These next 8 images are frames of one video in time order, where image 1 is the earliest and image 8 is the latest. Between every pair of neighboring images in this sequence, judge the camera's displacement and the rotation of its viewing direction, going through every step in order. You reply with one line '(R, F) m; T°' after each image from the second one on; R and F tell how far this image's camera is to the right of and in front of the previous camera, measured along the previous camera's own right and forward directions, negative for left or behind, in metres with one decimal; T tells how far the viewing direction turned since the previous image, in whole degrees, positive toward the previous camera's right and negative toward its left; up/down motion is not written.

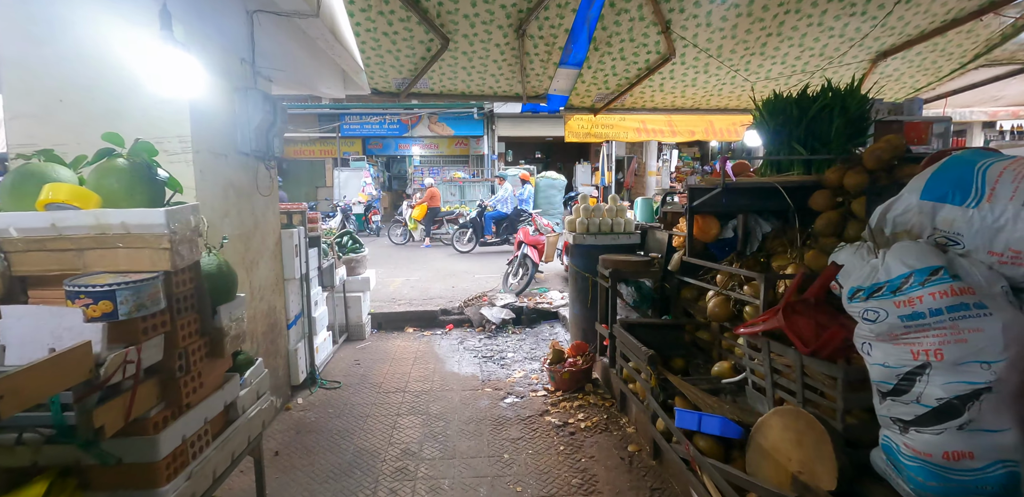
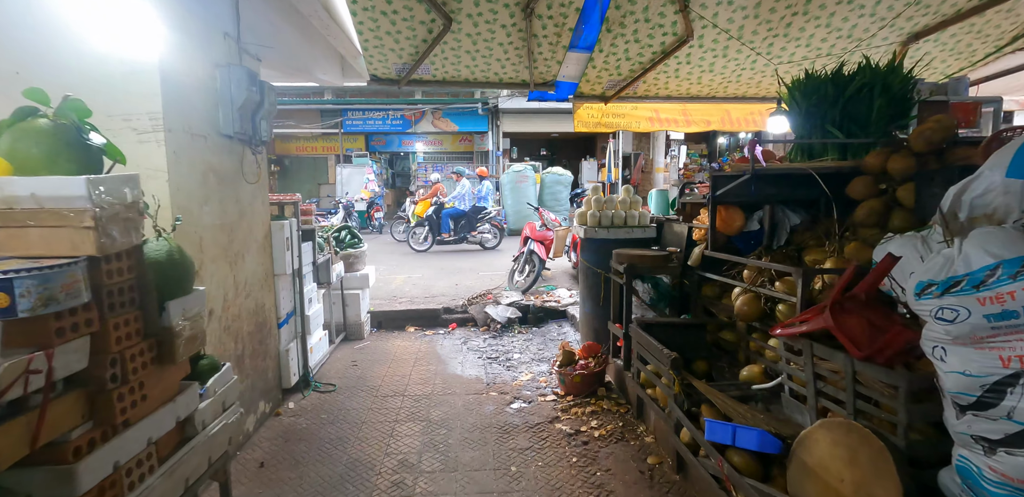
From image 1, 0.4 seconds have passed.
(0.0, +0.2) m; -1°
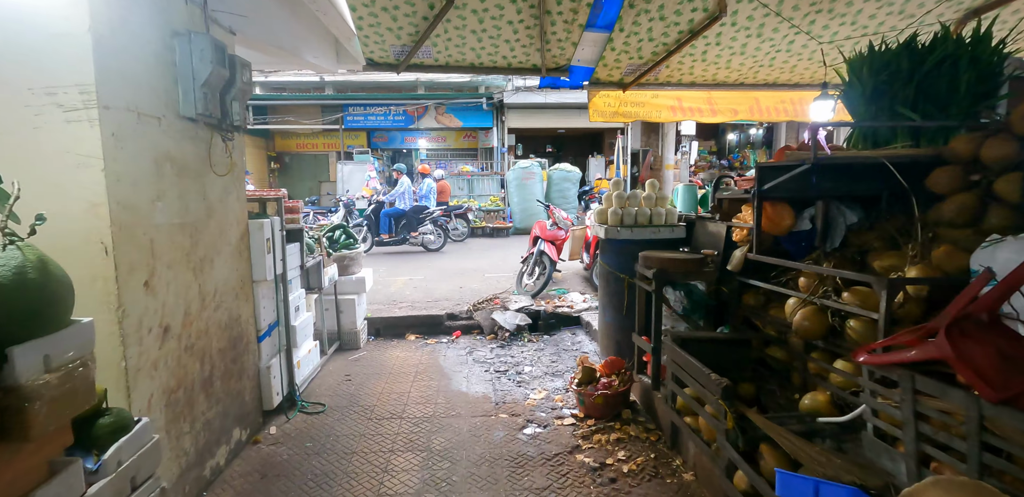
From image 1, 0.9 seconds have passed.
(-0.1, +0.4) m; 0°
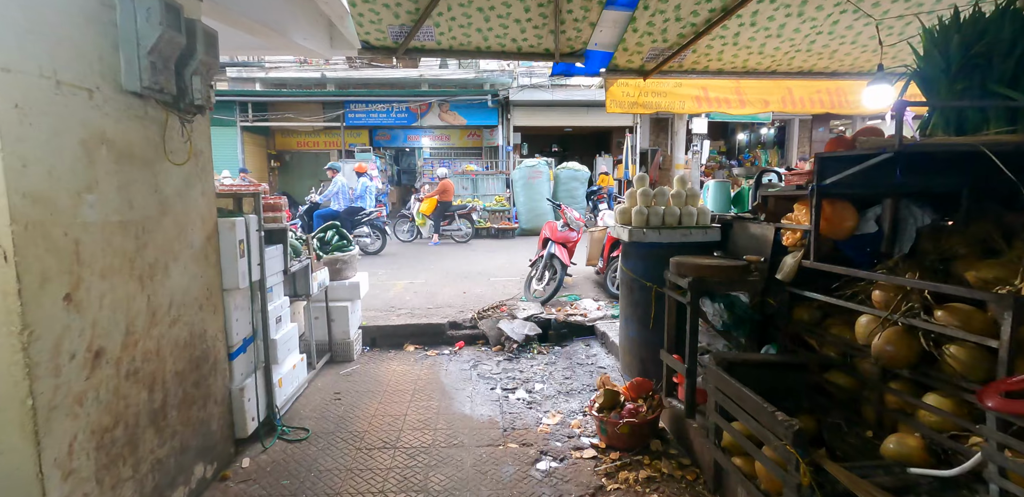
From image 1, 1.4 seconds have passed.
(0.0, +0.4) m; 0°
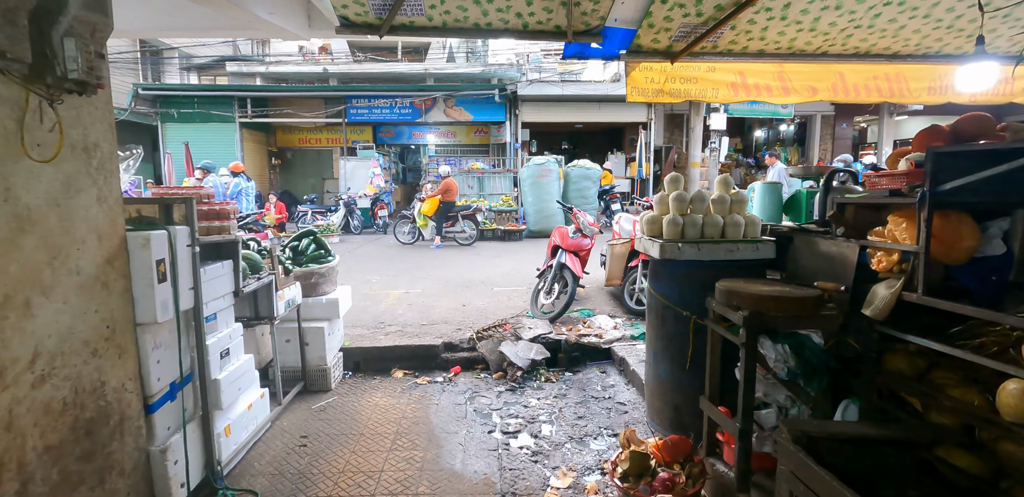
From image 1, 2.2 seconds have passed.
(0.0, +0.5) m; -1°
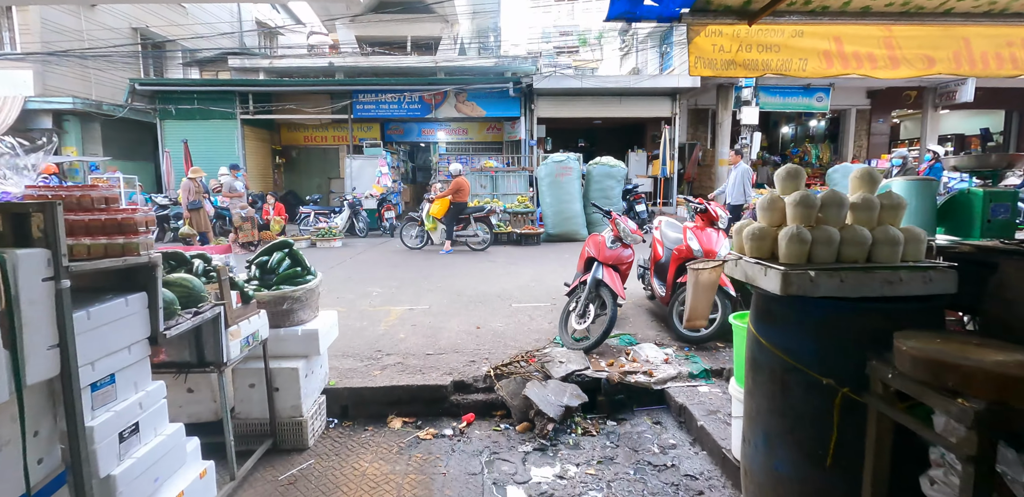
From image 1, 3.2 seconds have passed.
(-0.1, +0.7) m; -1°
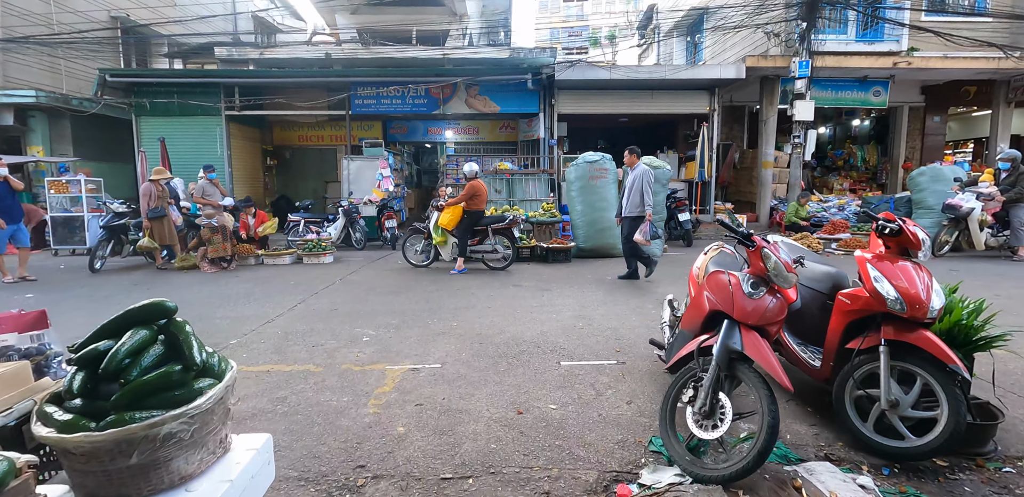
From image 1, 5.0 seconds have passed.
(-0.3, +1.4) m; 0°
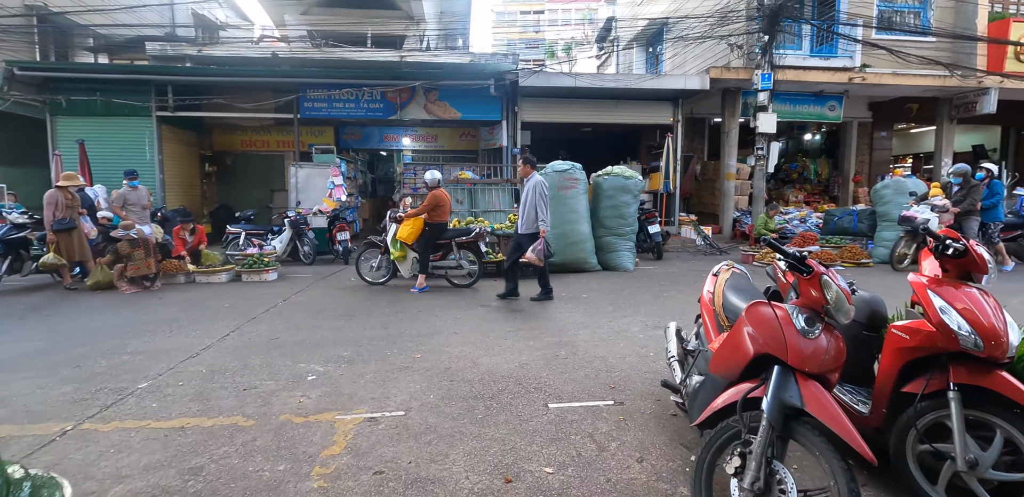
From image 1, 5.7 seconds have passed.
(-0.1, +0.5) m; +5°
